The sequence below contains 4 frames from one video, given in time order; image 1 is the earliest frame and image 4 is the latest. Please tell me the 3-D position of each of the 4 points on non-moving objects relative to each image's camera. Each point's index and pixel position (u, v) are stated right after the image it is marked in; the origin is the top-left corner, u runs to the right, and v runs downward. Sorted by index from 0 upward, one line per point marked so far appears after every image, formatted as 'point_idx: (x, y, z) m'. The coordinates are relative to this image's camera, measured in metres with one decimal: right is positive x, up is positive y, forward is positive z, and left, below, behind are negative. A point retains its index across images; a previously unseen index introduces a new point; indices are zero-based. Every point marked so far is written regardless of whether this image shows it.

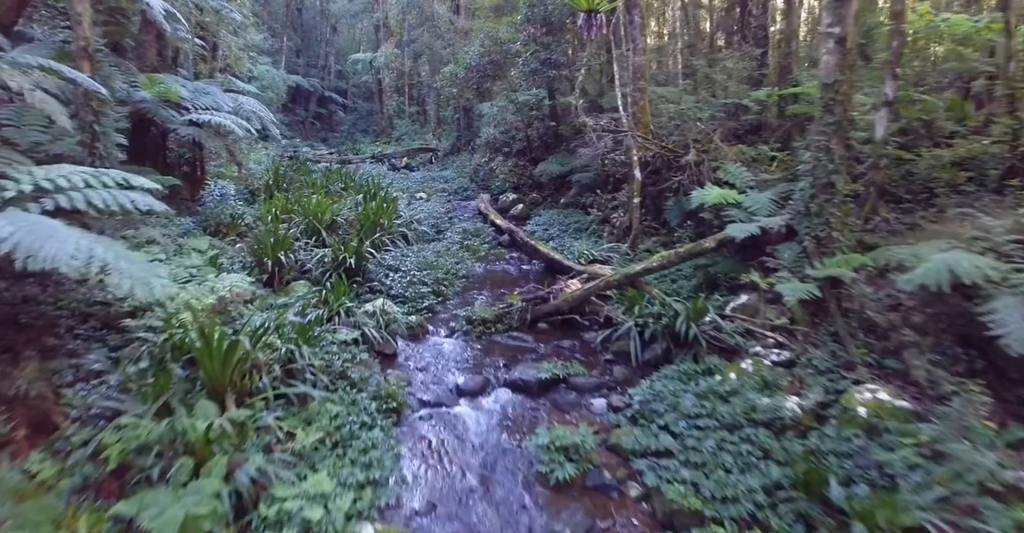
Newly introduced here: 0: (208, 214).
0: (-3.6, +0.6, +5.8) m
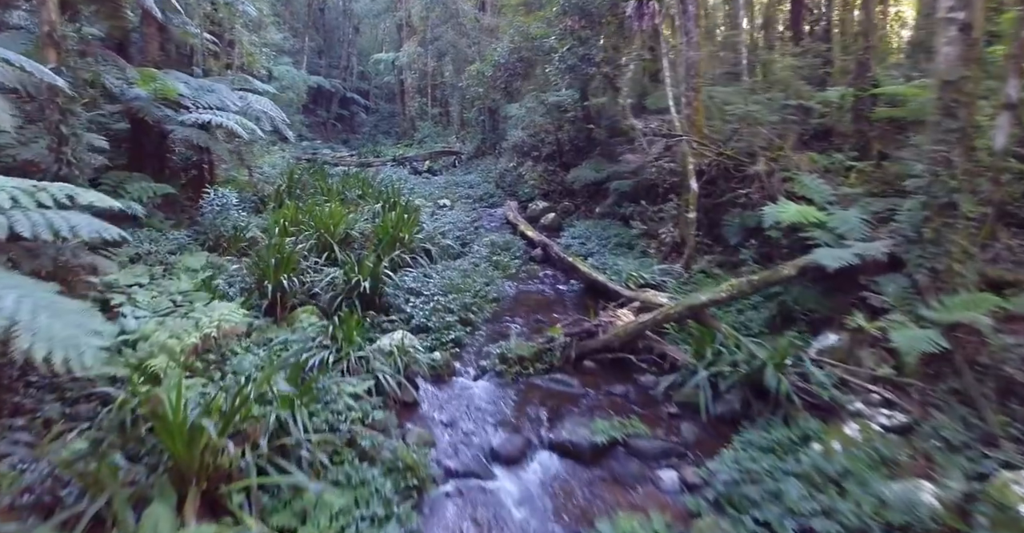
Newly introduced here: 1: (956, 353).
0: (-3.2, +0.4, +5.1) m
1: (+3.2, -0.6, +3.4) m
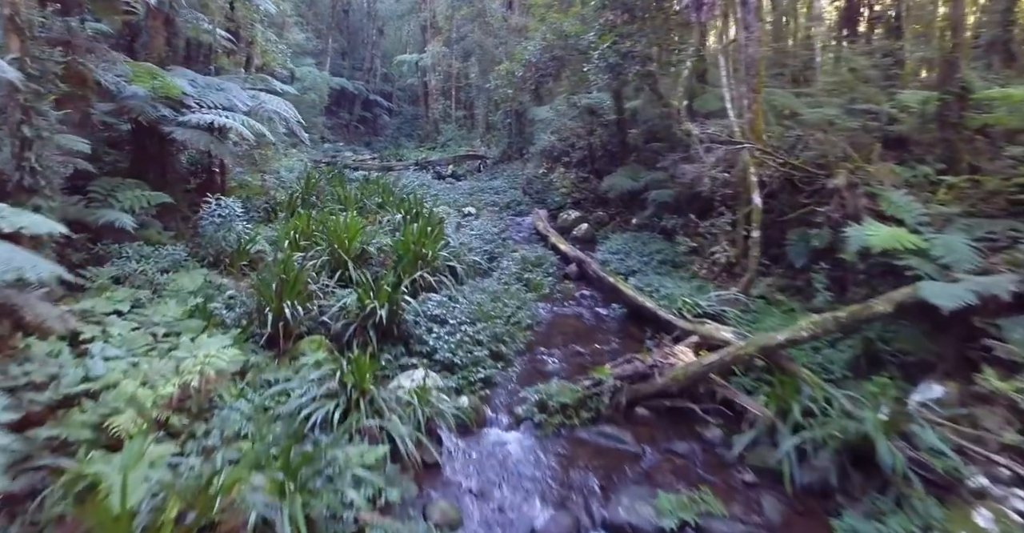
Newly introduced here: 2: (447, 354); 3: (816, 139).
0: (-2.9, +0.3, +4.5) m
1: (+3.5, -0.9, +2.6) m
2: (-0.6, -0.7, +4.0) m
3: (+3.5, +1.4, +5.4) m
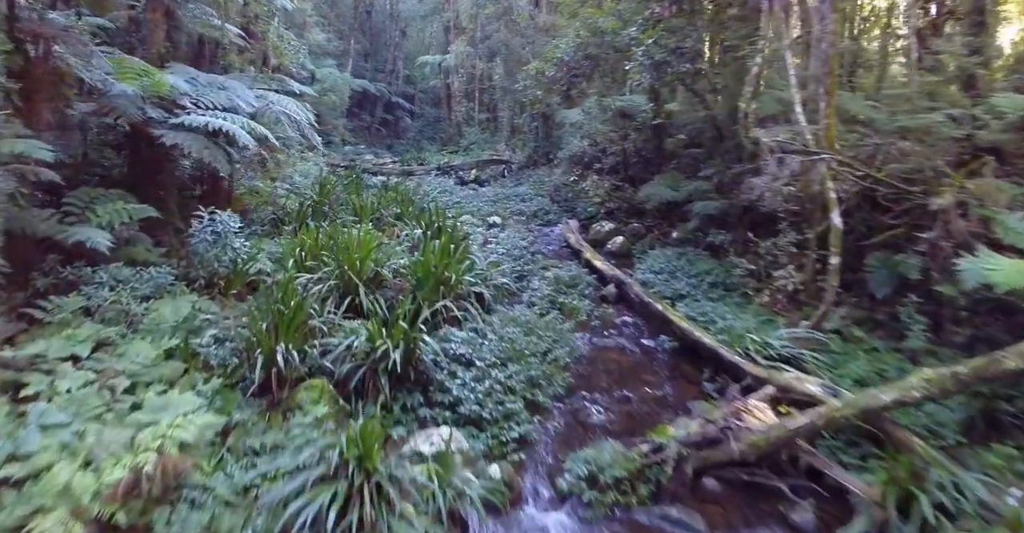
0: (-2.6, +0.1, +4.0) m
1: (+3.7, -1.2, +1.8) m
2: (-0.3, -1.0, +3.3) m
3: (+3.8, +1.1, +4.6) m
